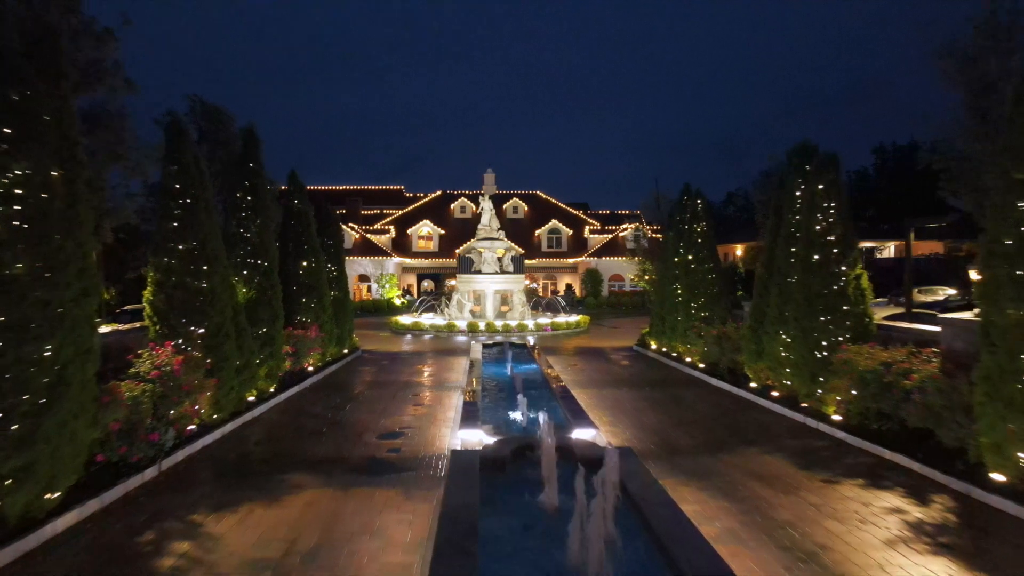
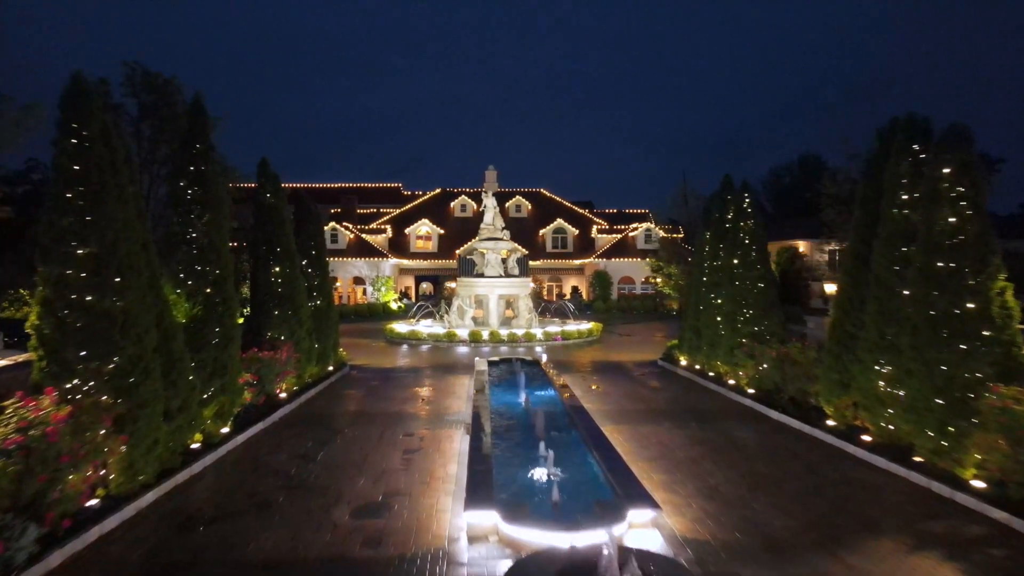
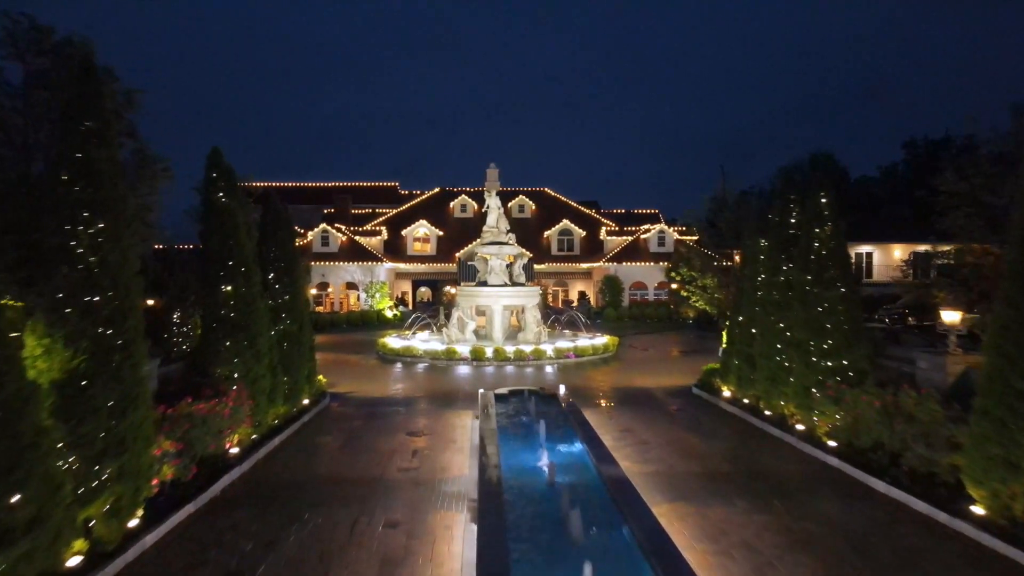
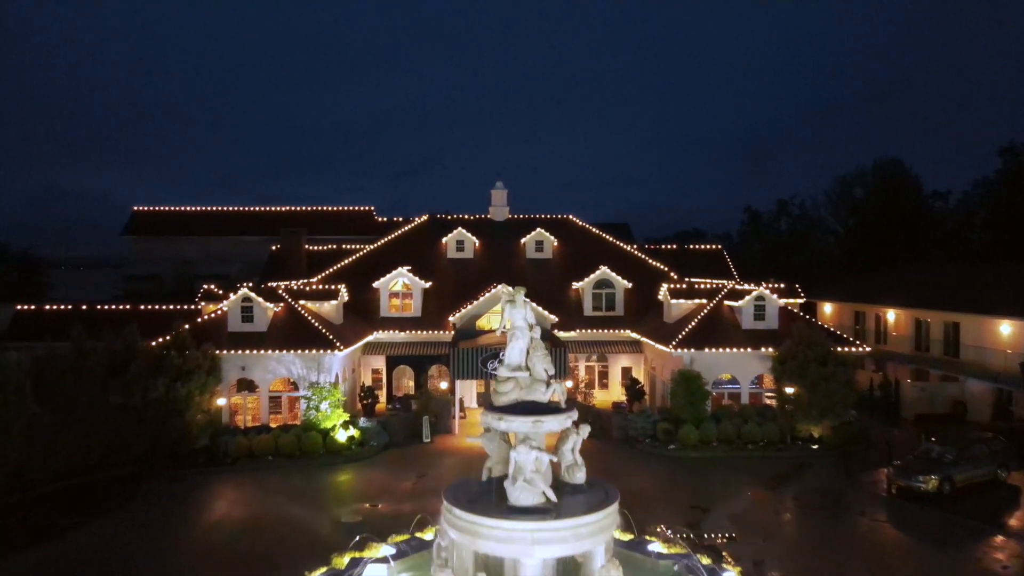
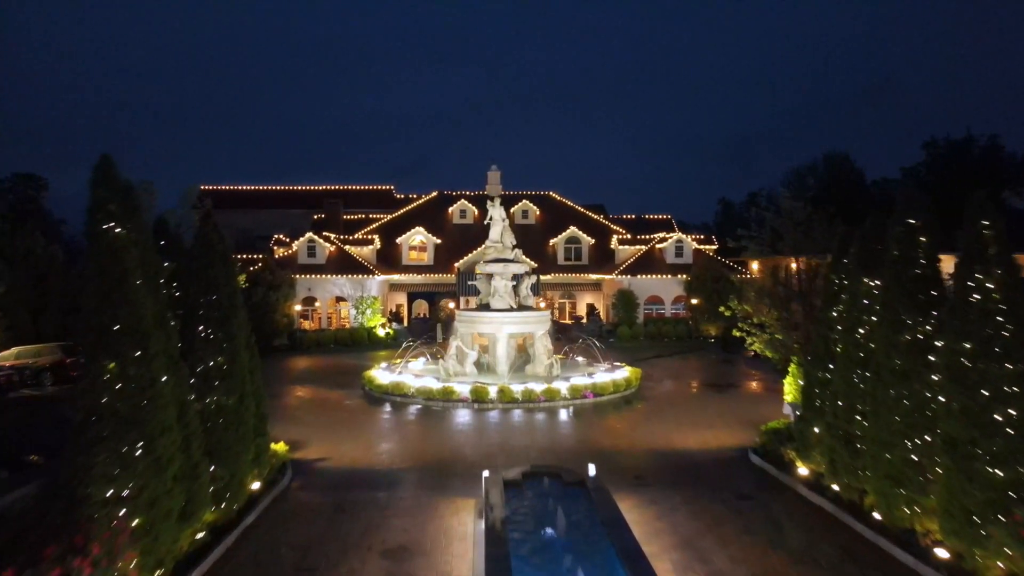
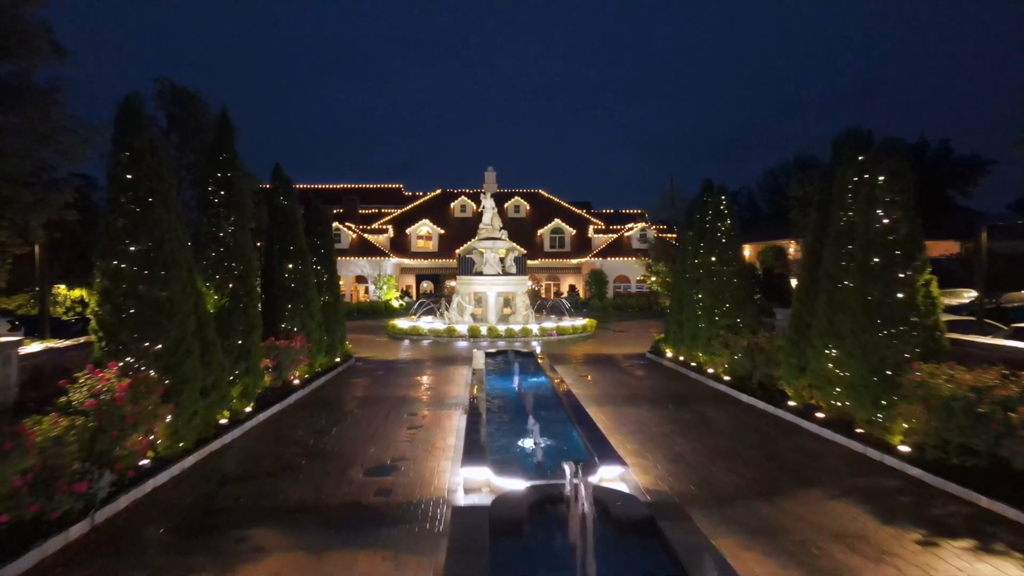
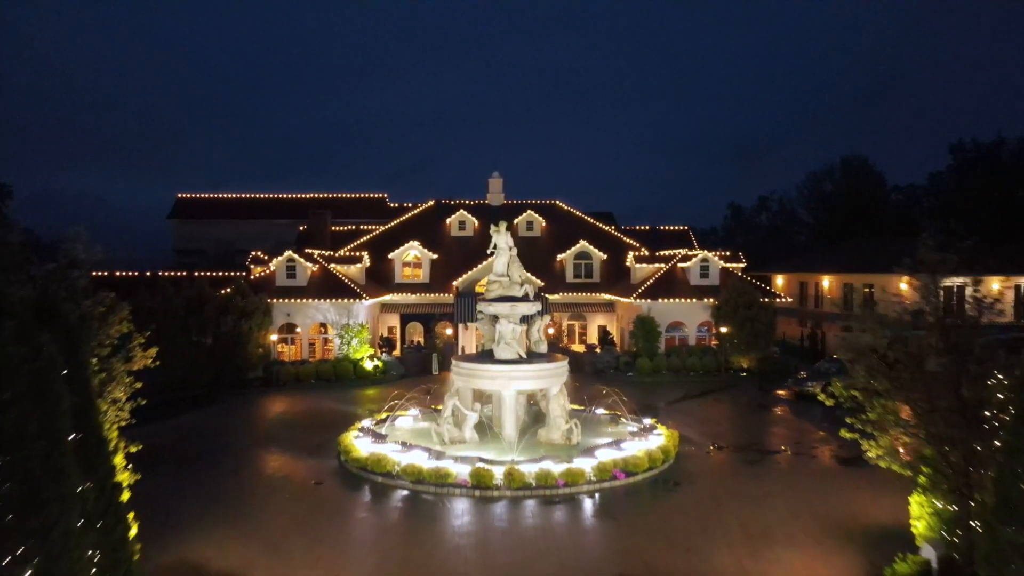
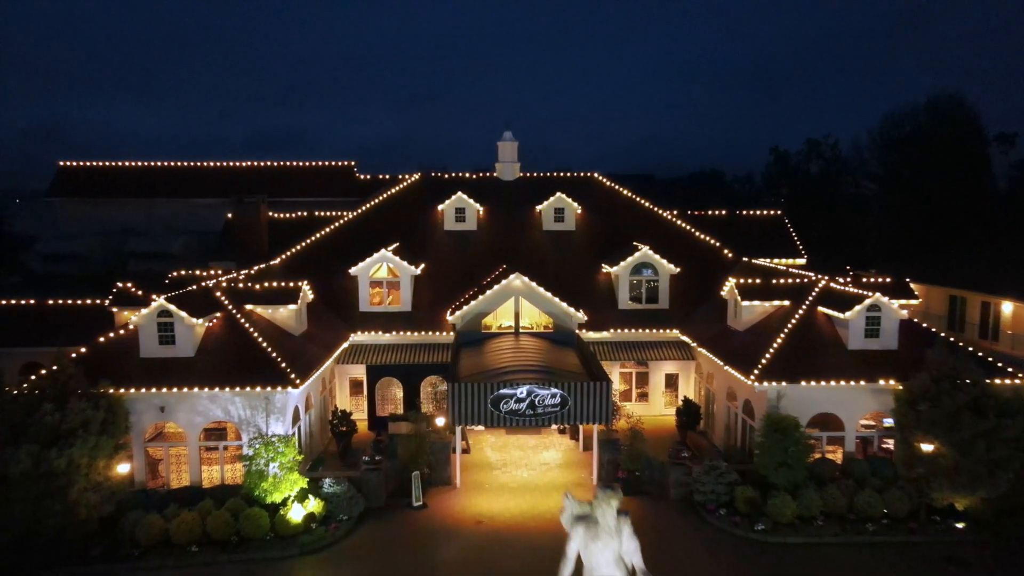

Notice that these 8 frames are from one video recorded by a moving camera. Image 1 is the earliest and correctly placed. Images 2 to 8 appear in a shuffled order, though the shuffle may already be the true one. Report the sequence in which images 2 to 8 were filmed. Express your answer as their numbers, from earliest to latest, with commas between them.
6, 2, 3, 5, 7, 4, 8
